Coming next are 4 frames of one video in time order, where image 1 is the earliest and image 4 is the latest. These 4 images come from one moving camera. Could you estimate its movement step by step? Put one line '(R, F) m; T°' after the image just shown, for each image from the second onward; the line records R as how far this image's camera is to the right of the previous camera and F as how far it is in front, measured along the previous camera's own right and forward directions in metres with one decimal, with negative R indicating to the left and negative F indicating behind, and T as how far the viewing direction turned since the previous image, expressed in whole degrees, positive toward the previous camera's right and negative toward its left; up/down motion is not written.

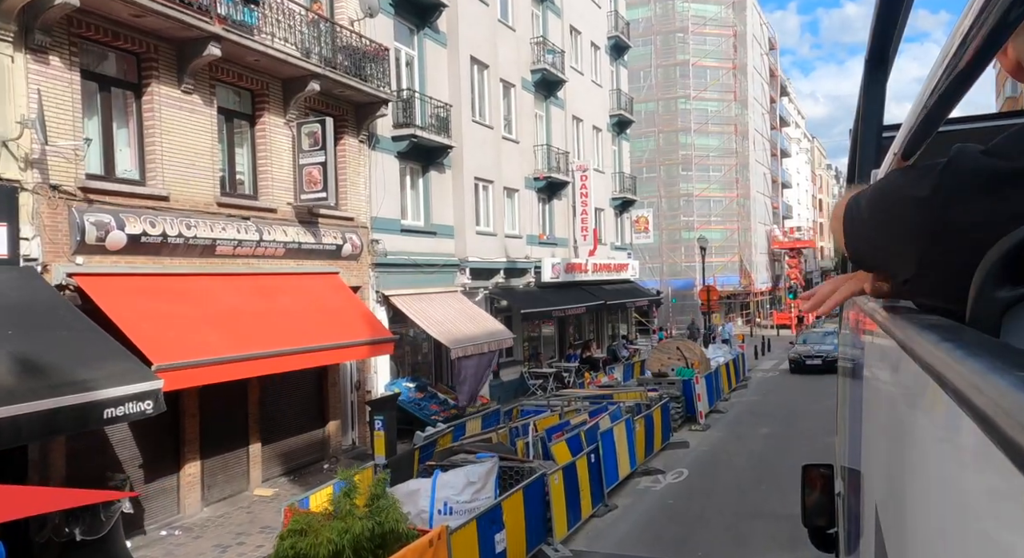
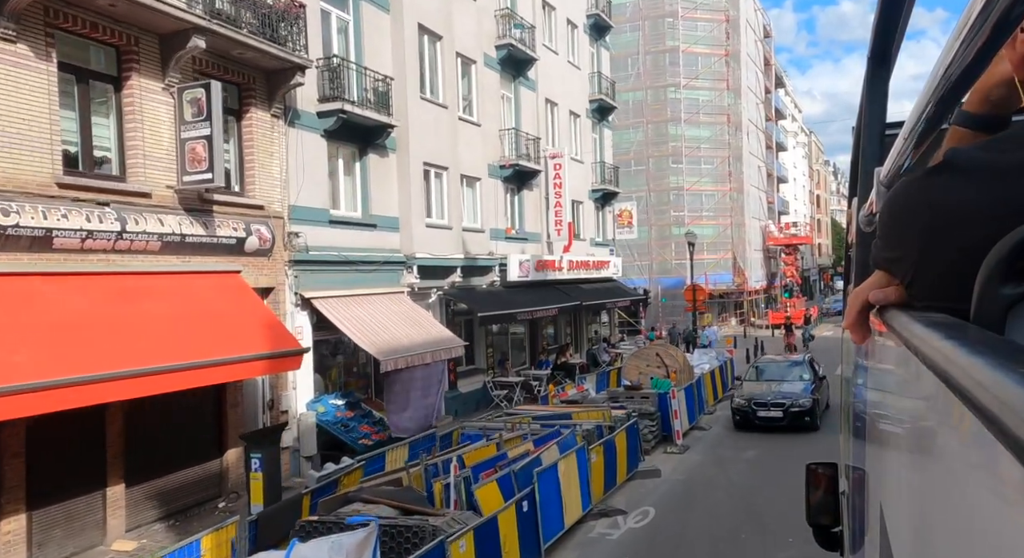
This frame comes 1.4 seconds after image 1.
(+1.0, +2.3) m; 0°
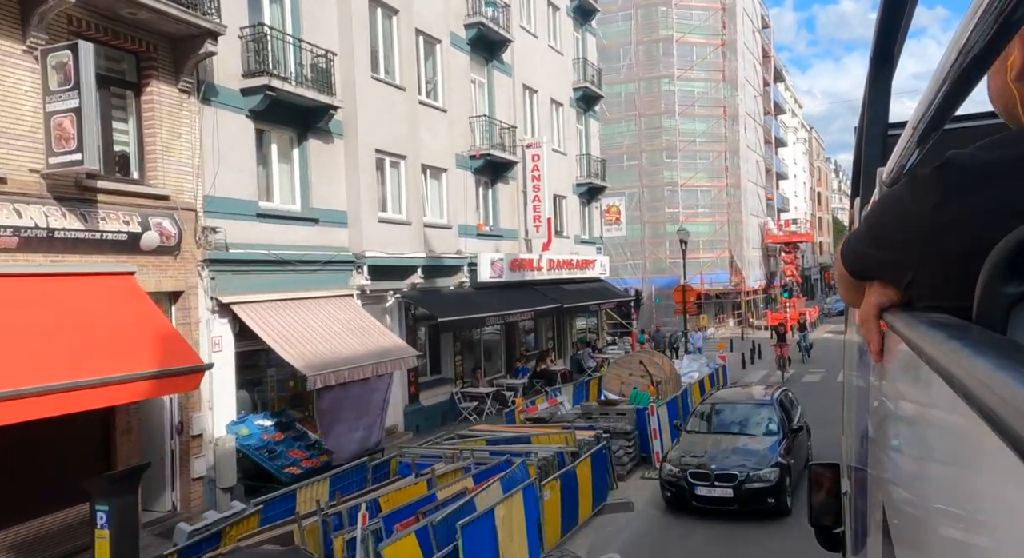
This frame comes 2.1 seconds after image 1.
(+0.8, +1.8) m; 0°
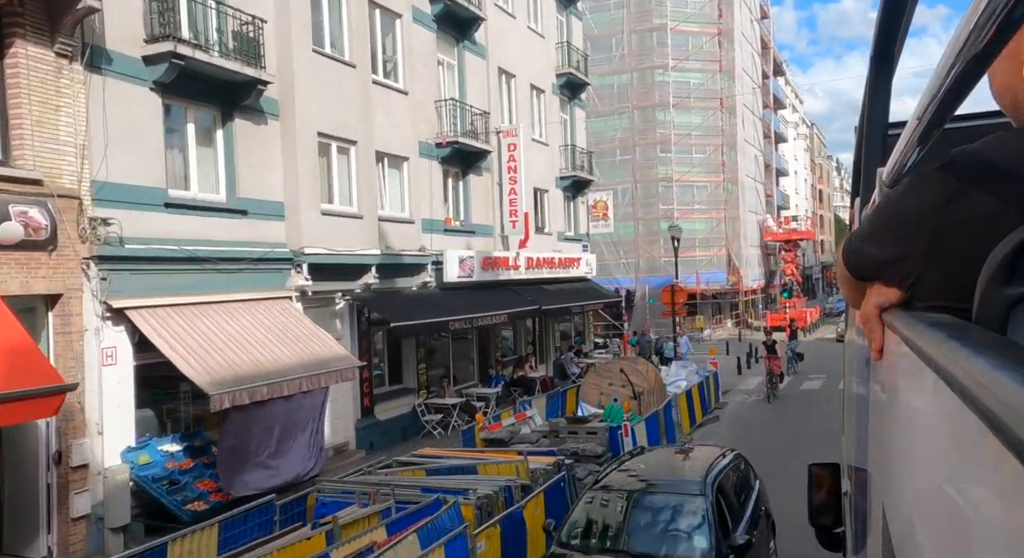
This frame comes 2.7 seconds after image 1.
(+0.7, +1.8) m; 0°
